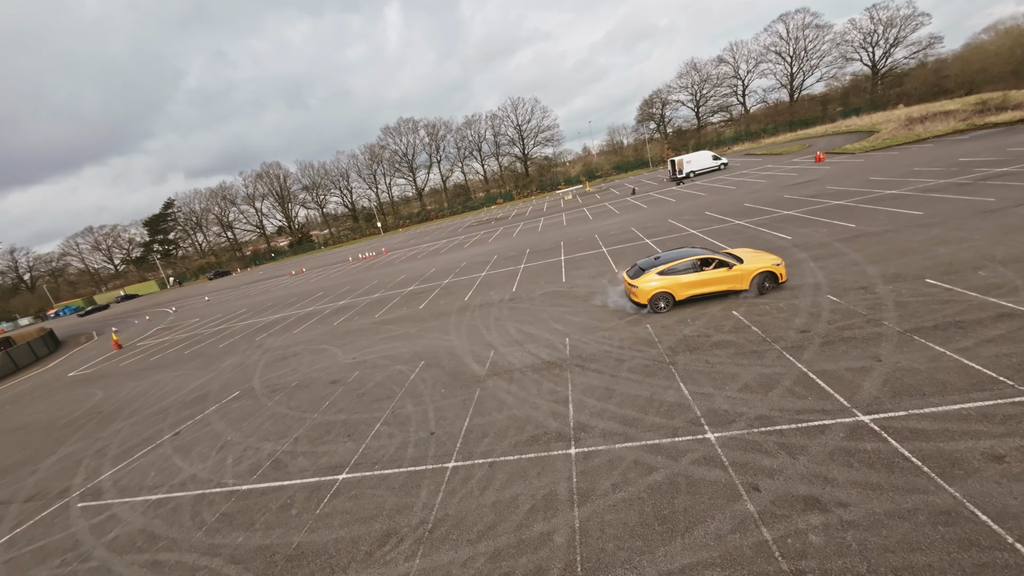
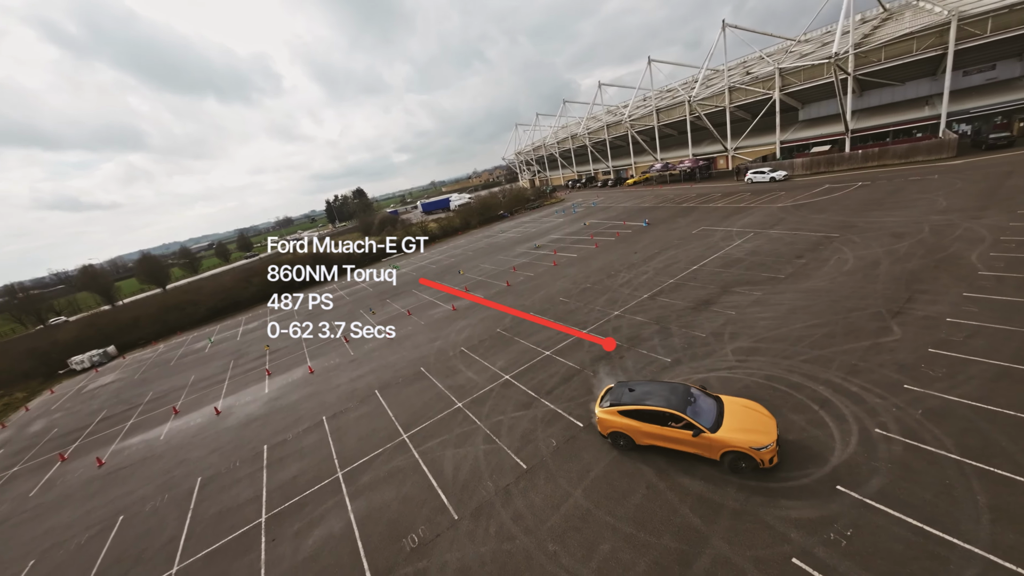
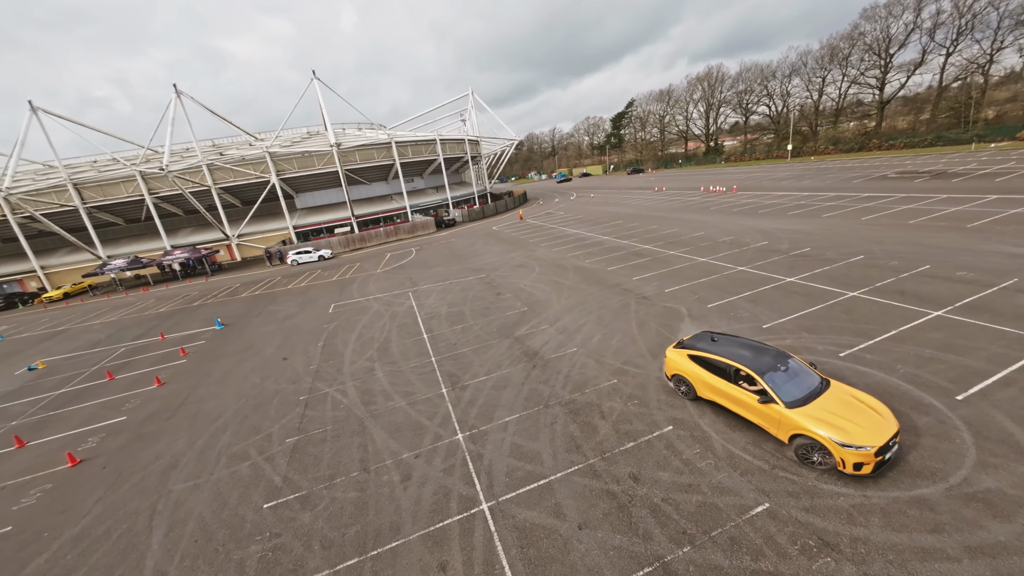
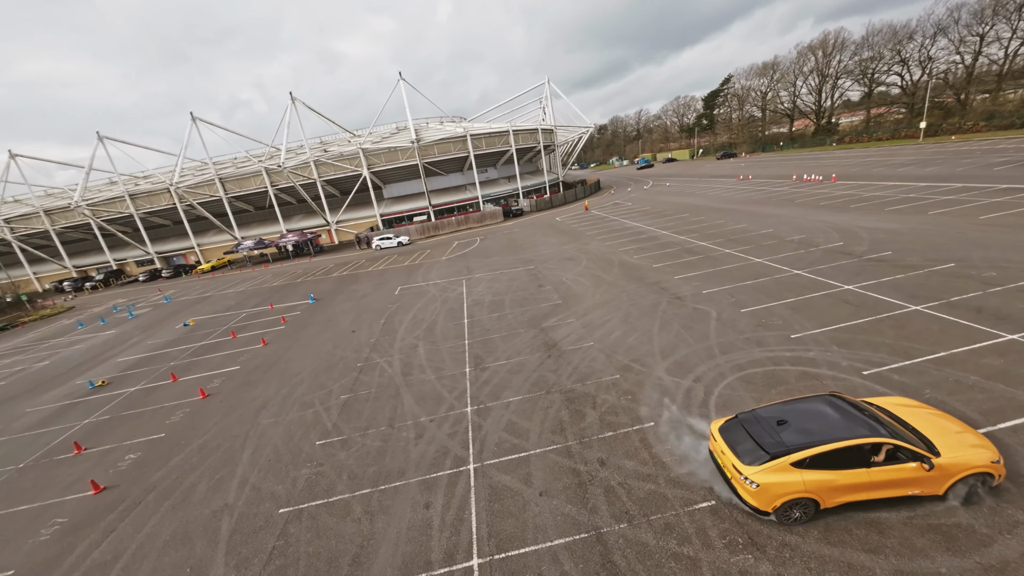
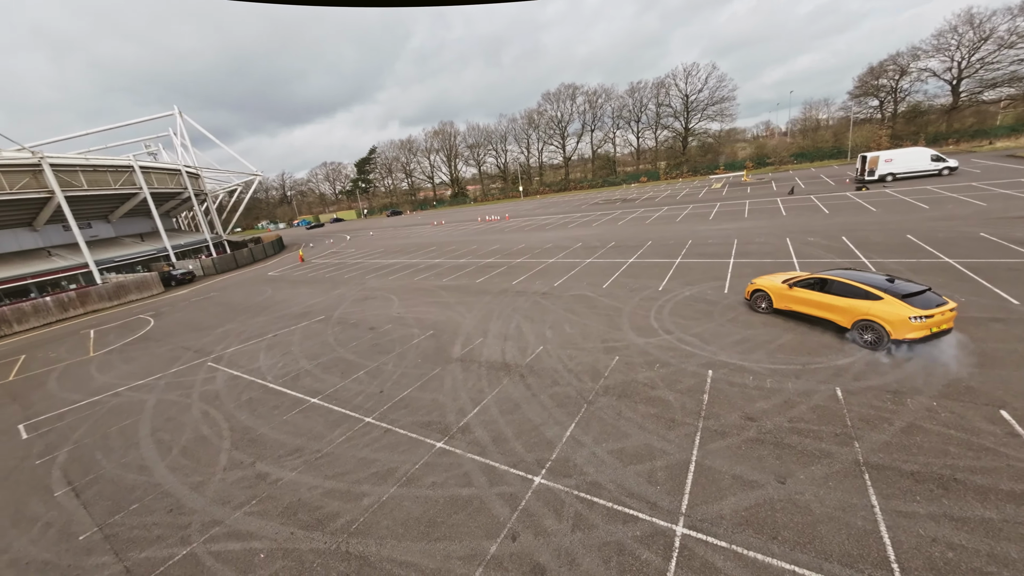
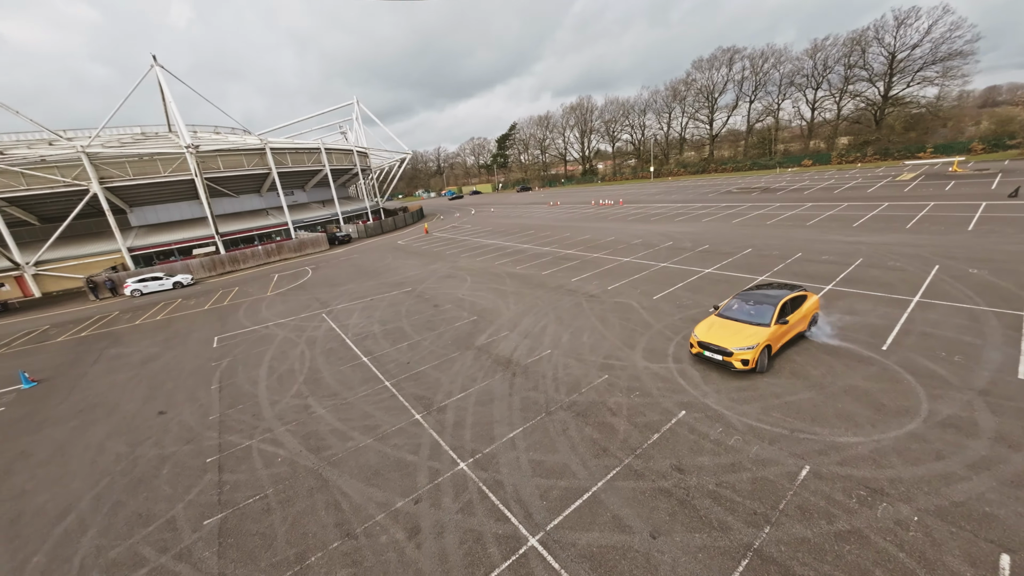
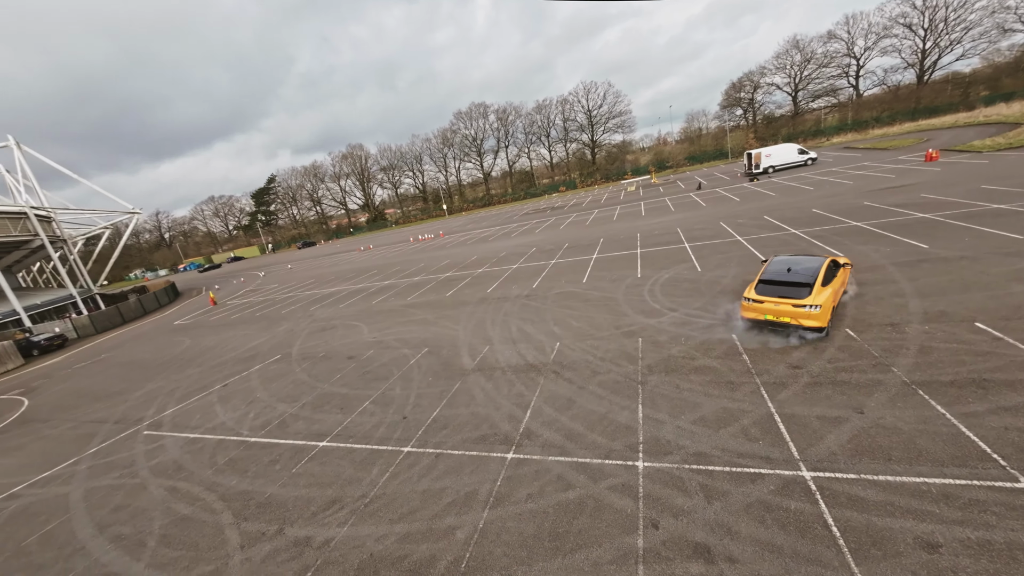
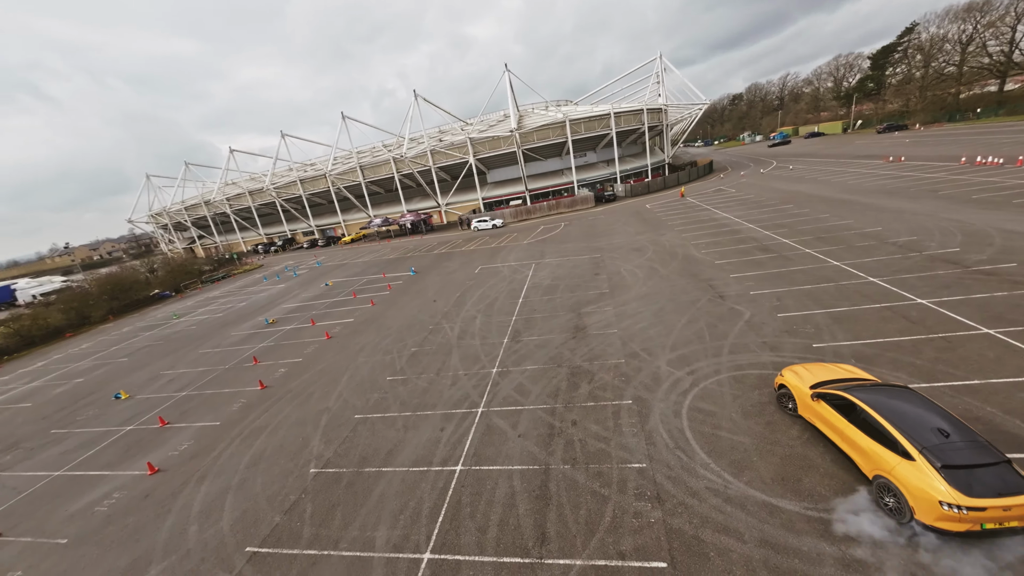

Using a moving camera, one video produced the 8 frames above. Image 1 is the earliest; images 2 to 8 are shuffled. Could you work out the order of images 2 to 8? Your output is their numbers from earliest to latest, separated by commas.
7, 5, 6, 3, 4, 8, 2
